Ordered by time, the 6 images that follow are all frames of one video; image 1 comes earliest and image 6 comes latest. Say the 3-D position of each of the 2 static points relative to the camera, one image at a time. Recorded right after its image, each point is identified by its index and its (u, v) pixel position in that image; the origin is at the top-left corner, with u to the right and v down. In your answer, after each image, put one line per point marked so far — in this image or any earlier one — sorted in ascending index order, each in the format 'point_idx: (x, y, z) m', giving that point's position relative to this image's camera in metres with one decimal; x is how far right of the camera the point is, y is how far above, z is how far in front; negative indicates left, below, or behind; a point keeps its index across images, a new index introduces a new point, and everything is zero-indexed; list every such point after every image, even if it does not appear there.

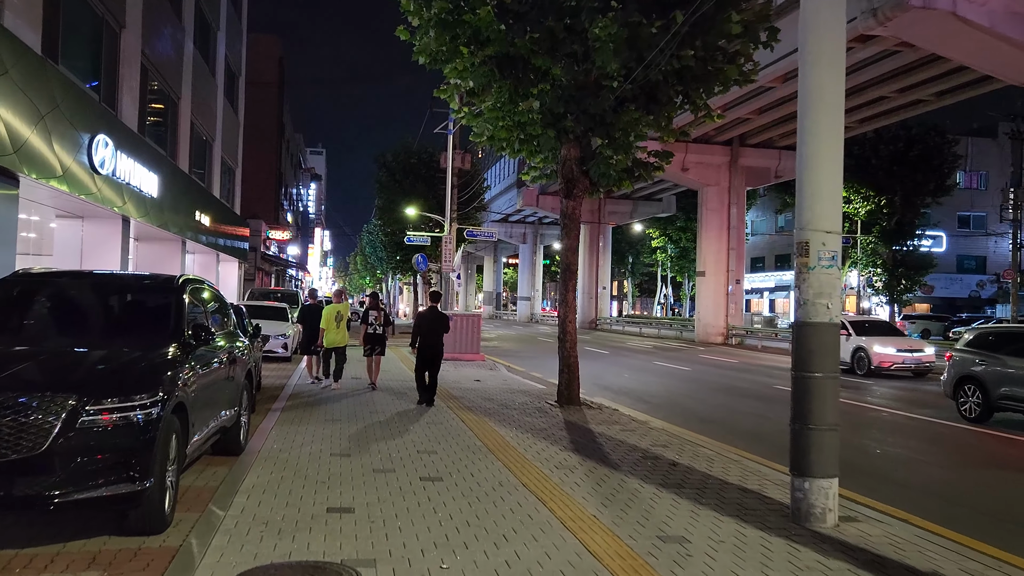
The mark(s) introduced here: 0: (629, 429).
0: (+1.3, -1.6, +9.6) m
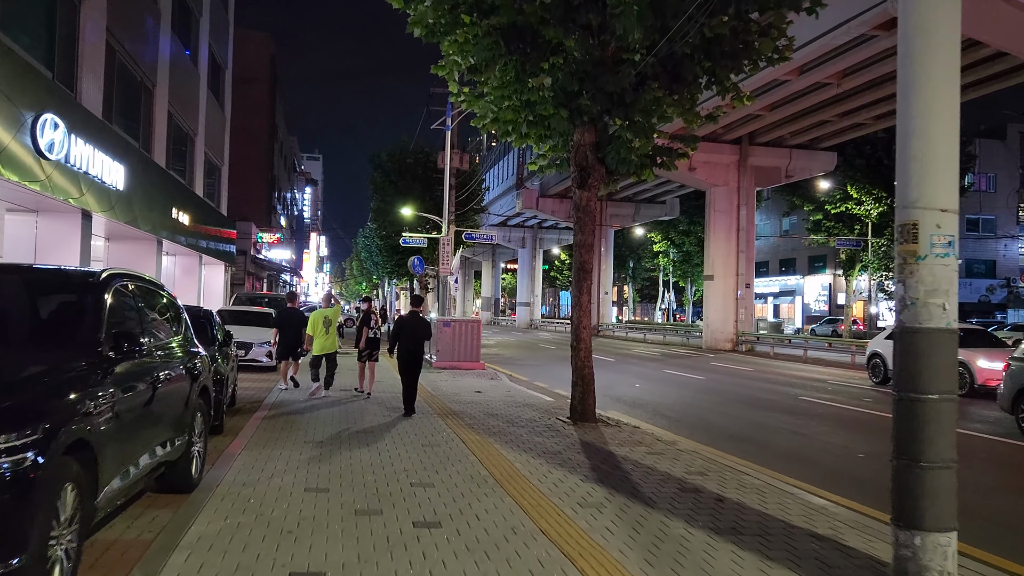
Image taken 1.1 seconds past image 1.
0: (+1.4, -1.6, +8.3) m
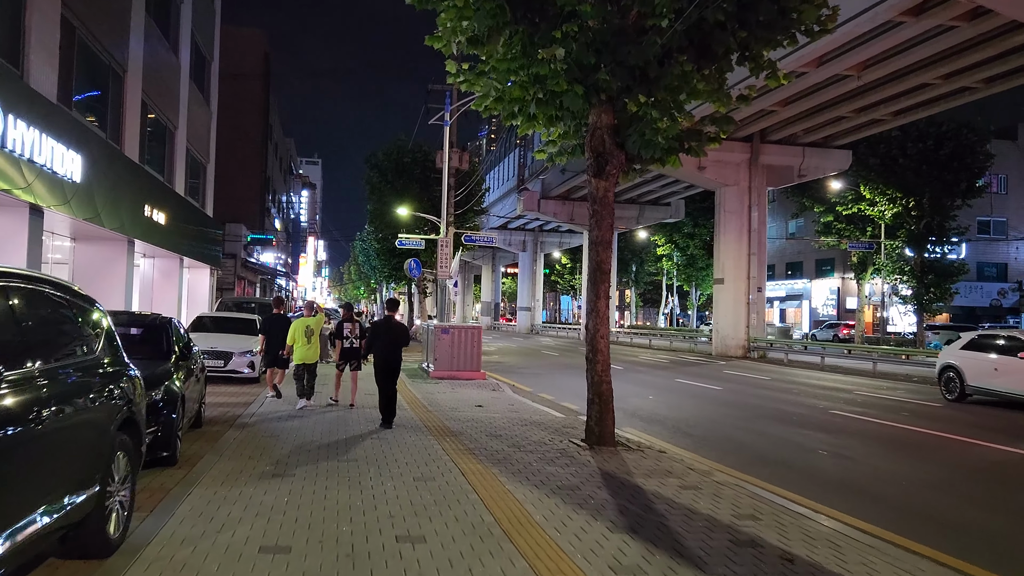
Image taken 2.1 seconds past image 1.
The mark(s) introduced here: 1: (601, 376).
0: (+1.5, -1.6, +7.0) m
1: (+0.9, -0.9, +8.6) m
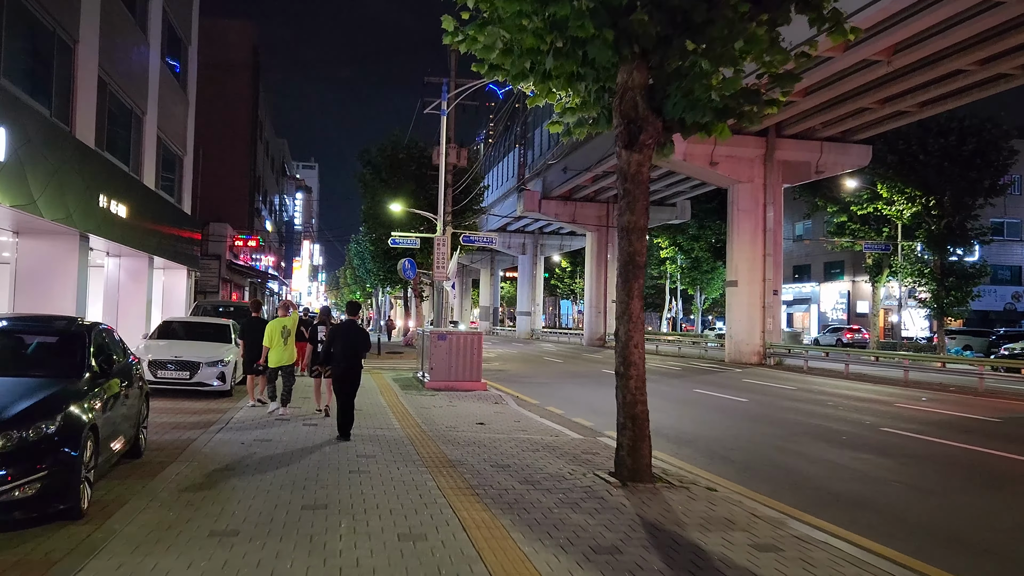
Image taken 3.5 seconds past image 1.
0: (+1.6, -1.6, +5.3) m
1: (+1.0, -0.8, +6.9) m
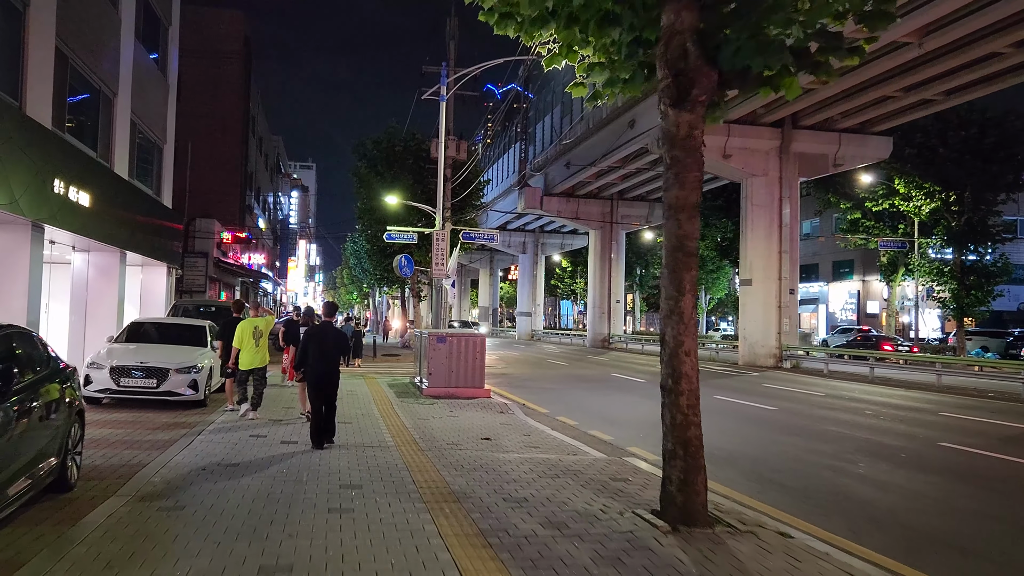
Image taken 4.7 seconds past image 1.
0: (+1.7, -1.5, +3.9) m
1: (+1.1, -0.8, +5.5) m
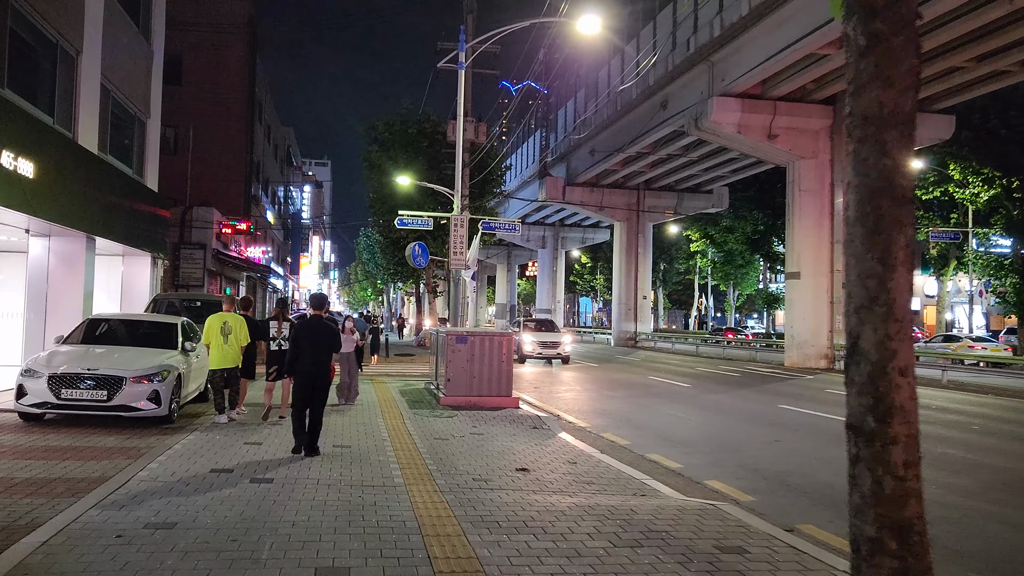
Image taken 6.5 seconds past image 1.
0: (+2.0, -1.4, +1.5) m
1: (+1.5, -0.7, +3.1) m
